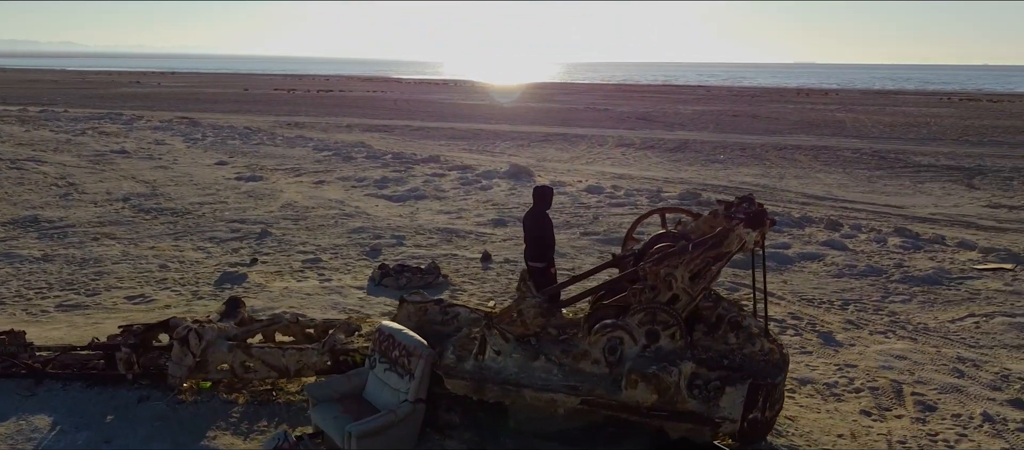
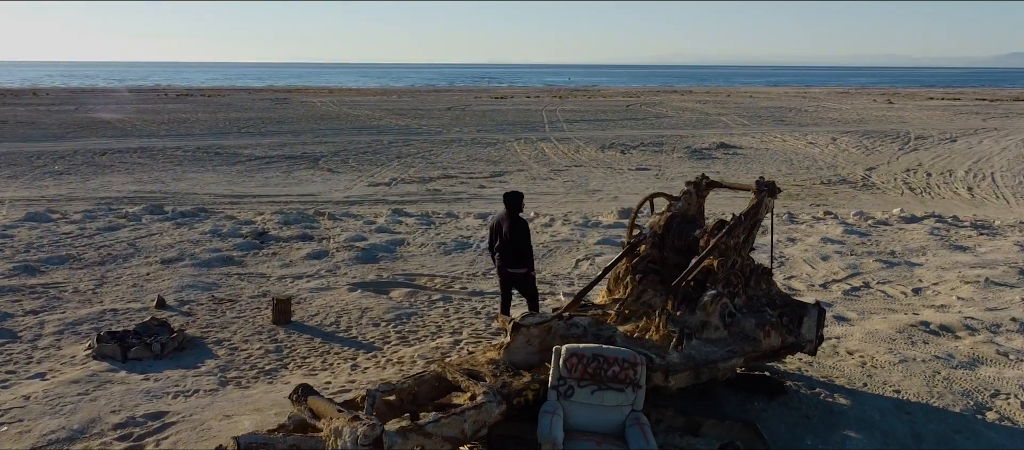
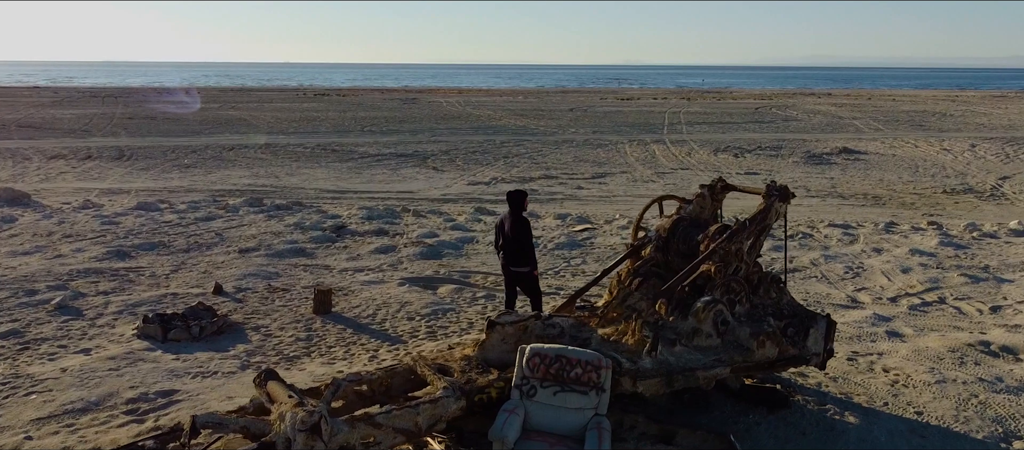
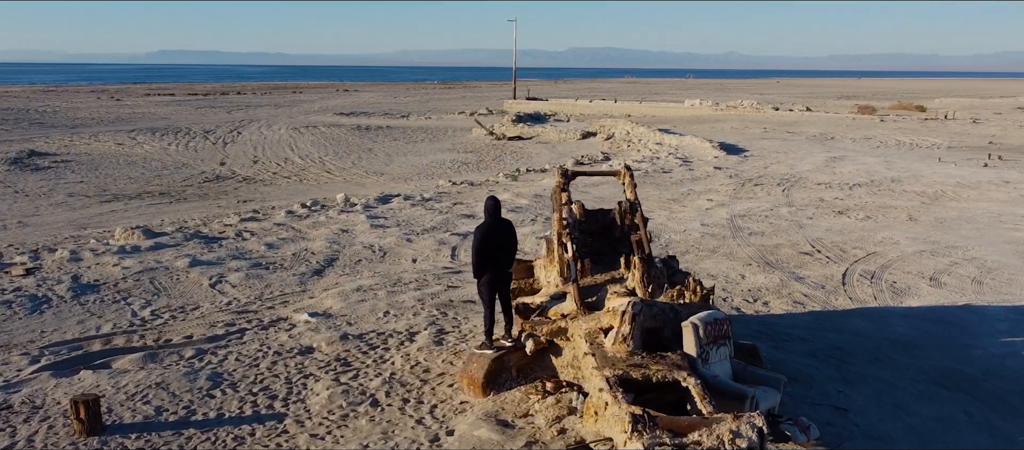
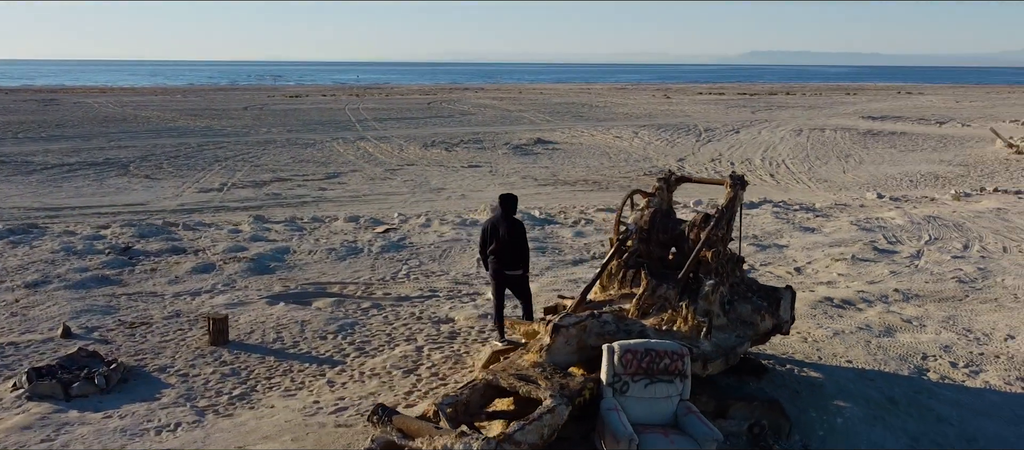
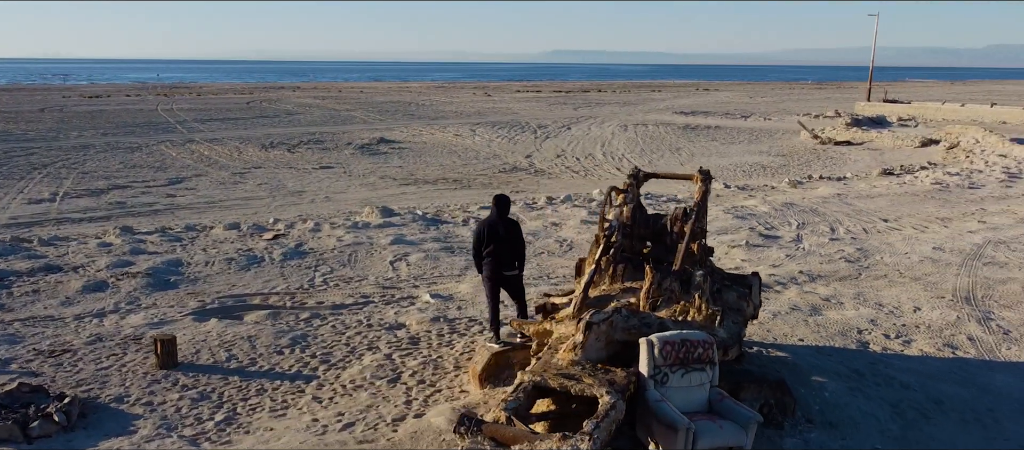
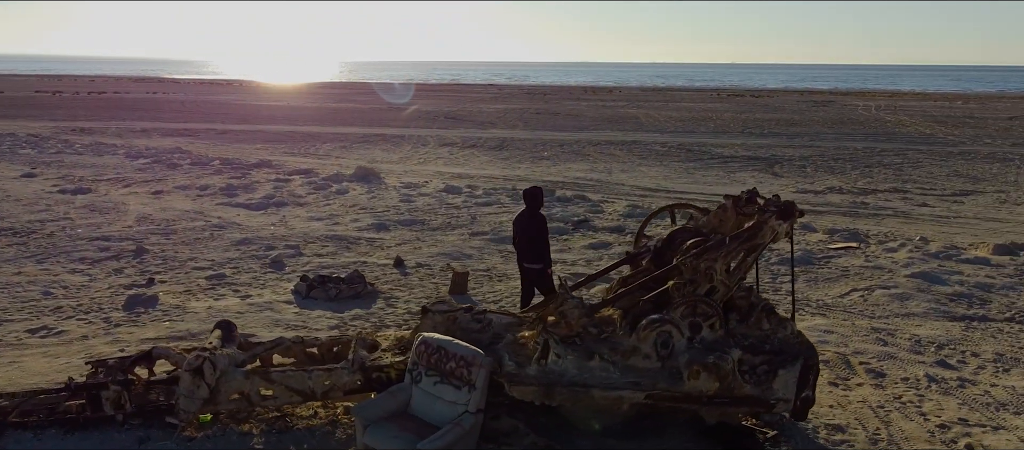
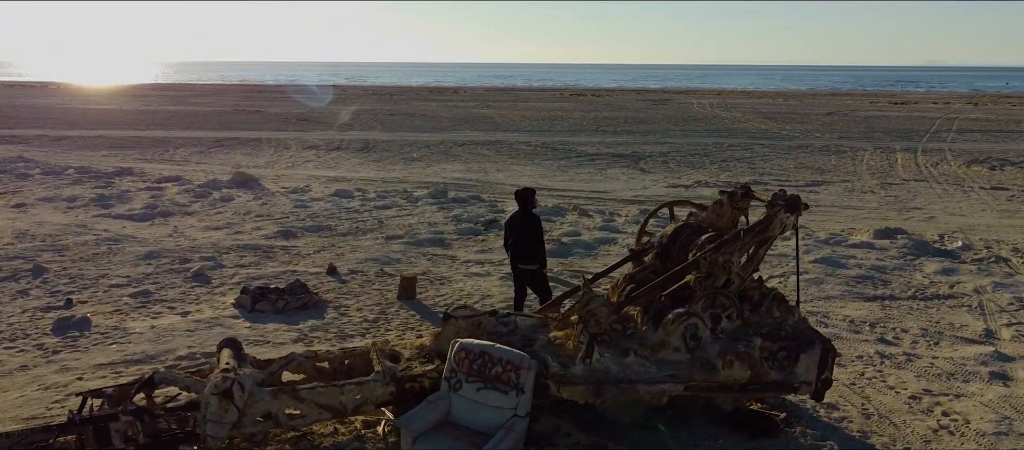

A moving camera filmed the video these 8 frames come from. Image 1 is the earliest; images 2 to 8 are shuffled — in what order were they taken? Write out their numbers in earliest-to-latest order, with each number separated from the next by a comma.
7, 8, 3, 2, 5, 6, 4
